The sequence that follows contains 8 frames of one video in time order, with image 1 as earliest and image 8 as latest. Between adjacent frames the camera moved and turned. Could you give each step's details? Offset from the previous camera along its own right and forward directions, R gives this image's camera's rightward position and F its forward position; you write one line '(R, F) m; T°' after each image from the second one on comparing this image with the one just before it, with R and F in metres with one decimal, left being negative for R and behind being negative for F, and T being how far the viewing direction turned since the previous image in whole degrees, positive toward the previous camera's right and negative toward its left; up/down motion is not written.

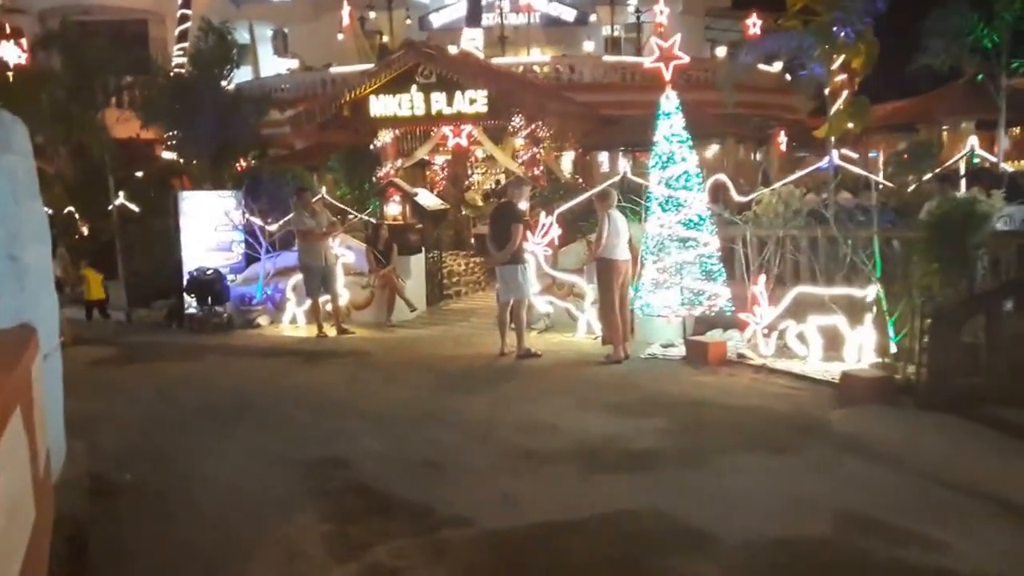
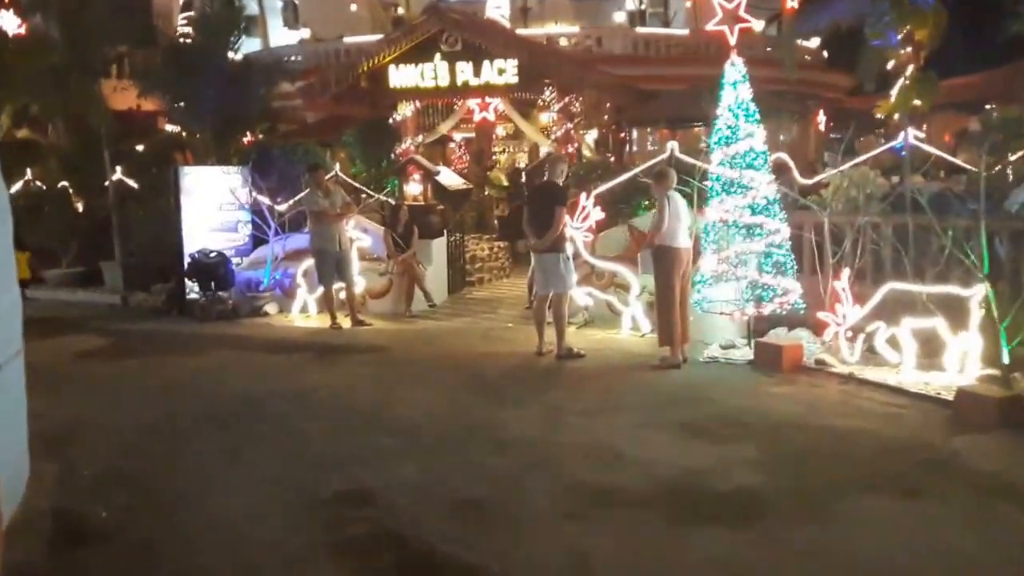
(-0.4, +1.2) m; 0°
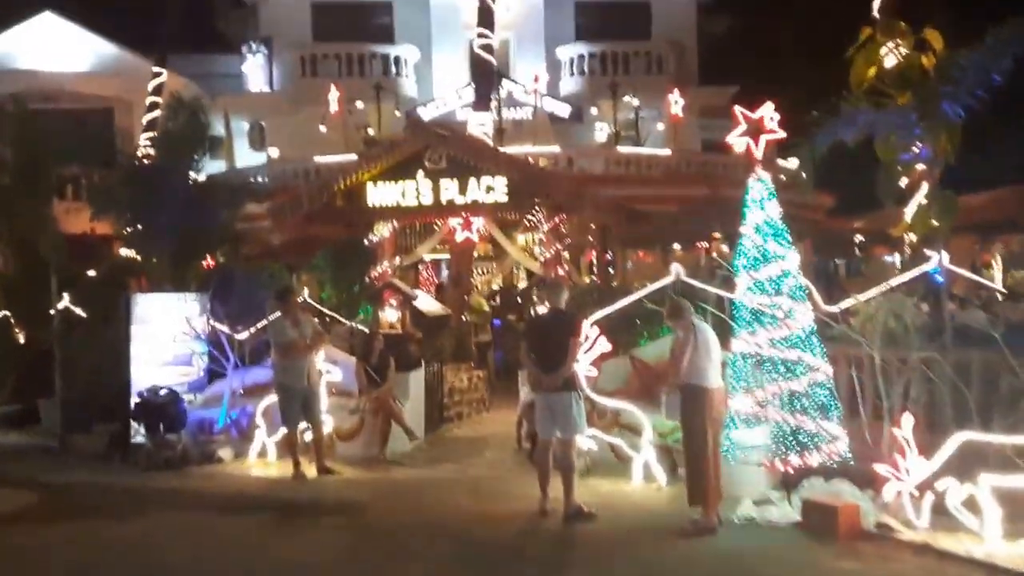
(-0.3, +1.2) m; +2°
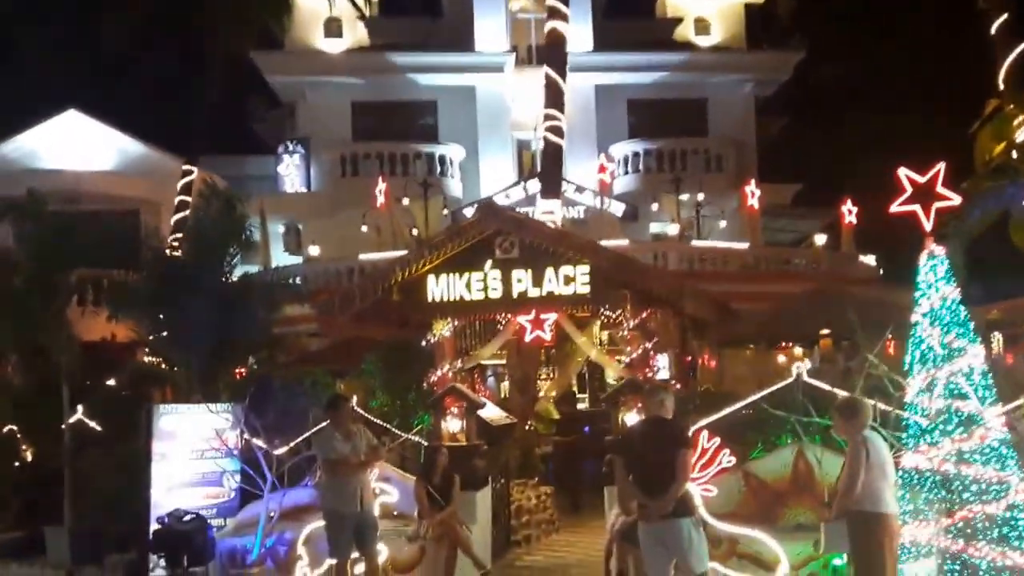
(-0.7, +1.5) m; -1°
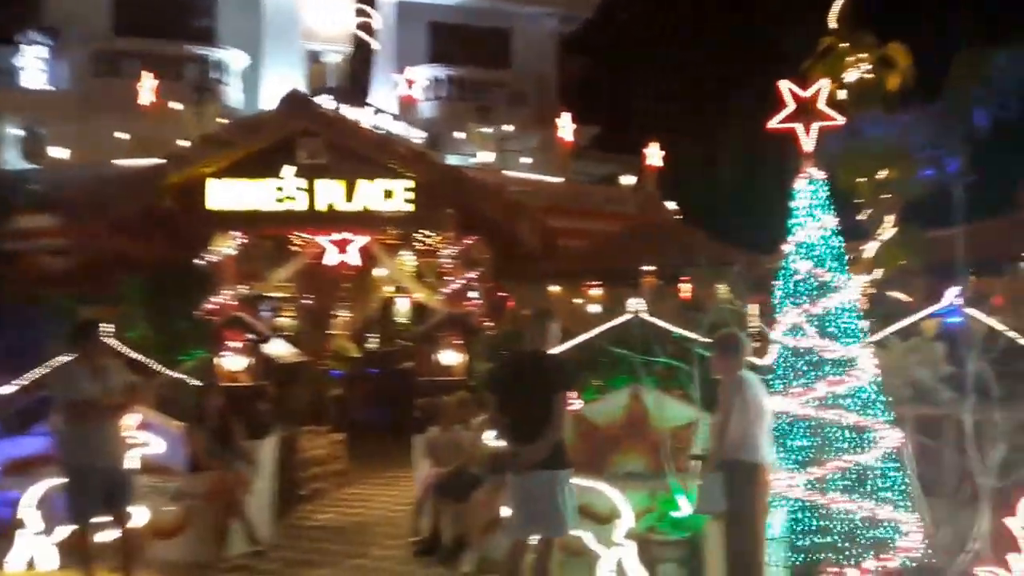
(-0.3, +1.4) m; +15°
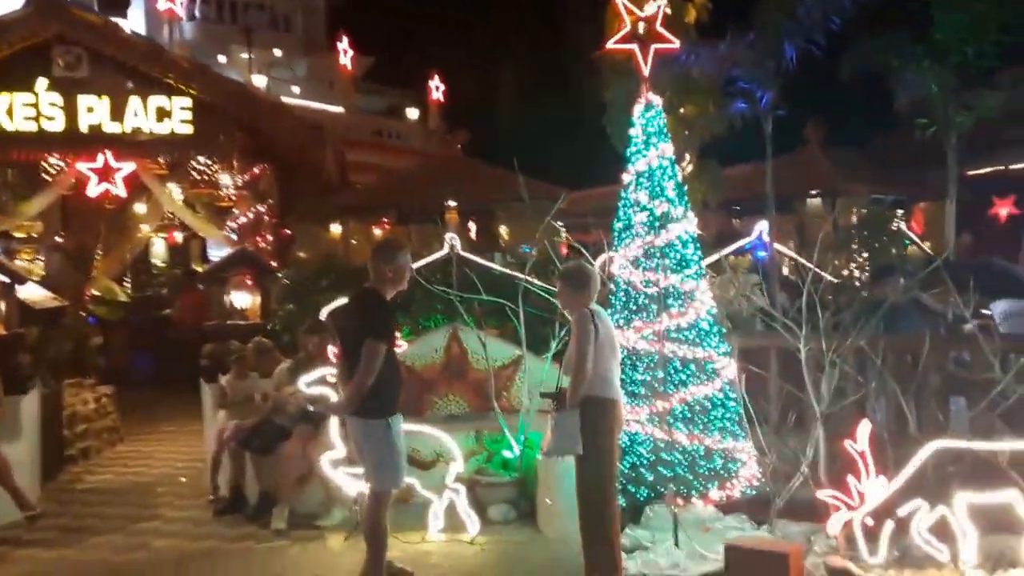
(-0.5, +0.6) m; +15°
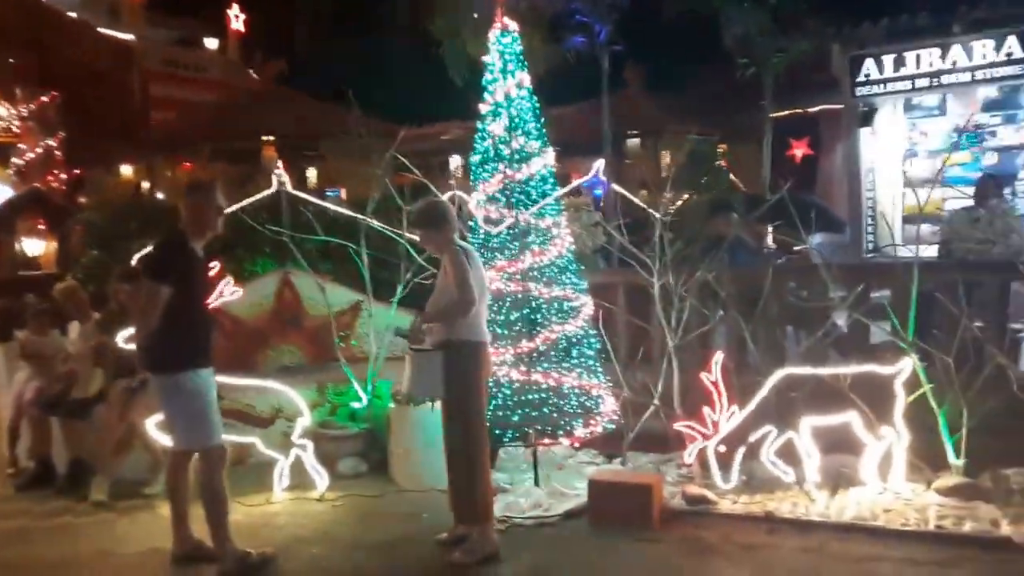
(-0.3, +0.3) m; +13°
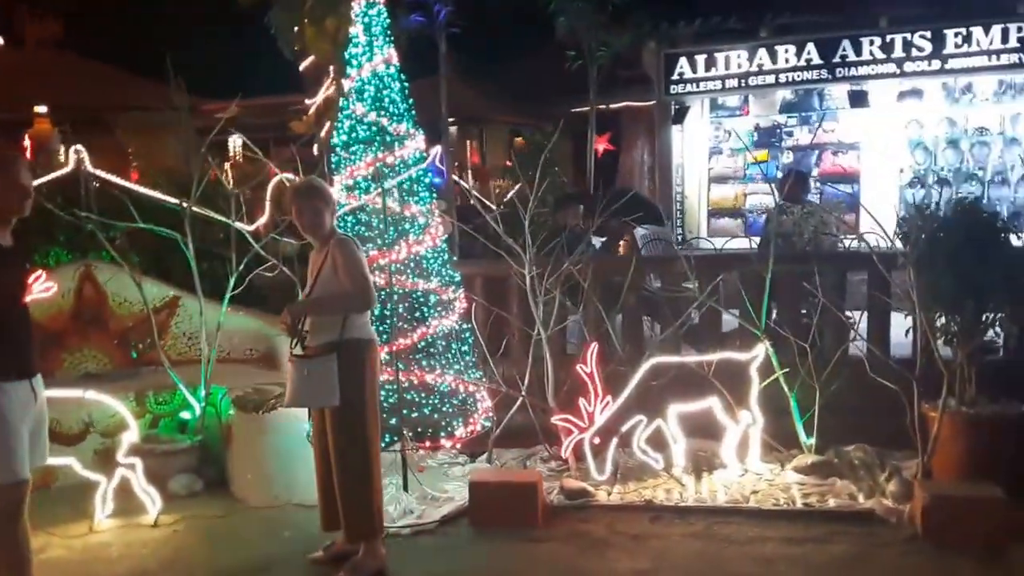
(-0.6, +0.4) m; +15°
